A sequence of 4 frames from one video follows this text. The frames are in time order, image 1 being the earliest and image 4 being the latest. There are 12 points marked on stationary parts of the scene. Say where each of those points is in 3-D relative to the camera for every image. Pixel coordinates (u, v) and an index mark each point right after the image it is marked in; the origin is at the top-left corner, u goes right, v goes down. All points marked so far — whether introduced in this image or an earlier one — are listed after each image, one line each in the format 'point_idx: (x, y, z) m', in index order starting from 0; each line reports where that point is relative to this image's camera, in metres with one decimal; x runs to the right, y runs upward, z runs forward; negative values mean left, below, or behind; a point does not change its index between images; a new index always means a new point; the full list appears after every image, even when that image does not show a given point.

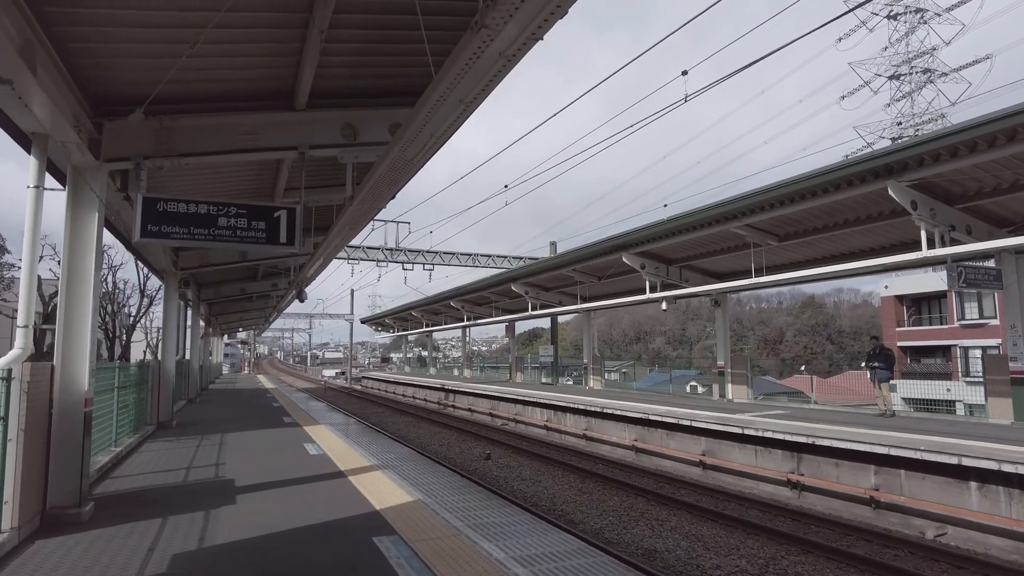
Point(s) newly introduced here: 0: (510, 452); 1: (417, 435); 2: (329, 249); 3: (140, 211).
0: (-0.1, -4.0, +14.7) m
1: (-2.8, -4.3, +17.5) m
2: (-3.3, +0.7, +11.0) m
3: (-3.2, +0.7, +5.1) m
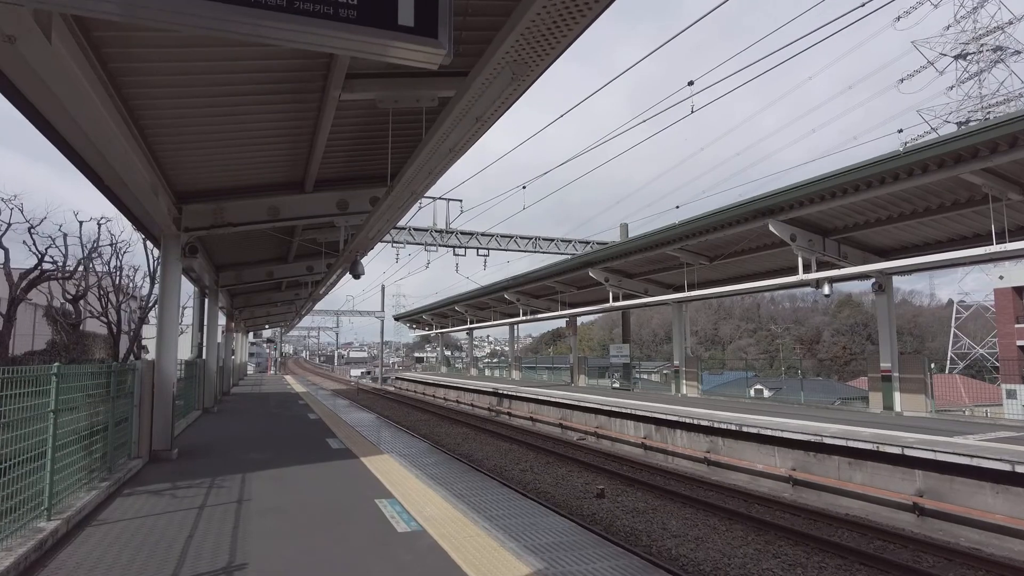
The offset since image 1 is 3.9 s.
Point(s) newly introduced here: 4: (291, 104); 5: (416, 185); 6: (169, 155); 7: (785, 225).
0: (+2.0, -3.6, +11.1) m
1: (-0.6, -3.9, +14.0) m
2: (-1.4, +1.1, +7.5) m
3: (-1.4, +1.1, +1.6) m
4: (-2.4, +2.0, +6.6) m
5: (-1.1, +1.2, +7.0) m
6: (-4.2, +1.6, +7.4) m
7: (+5.4, +1.2, +11.9) m
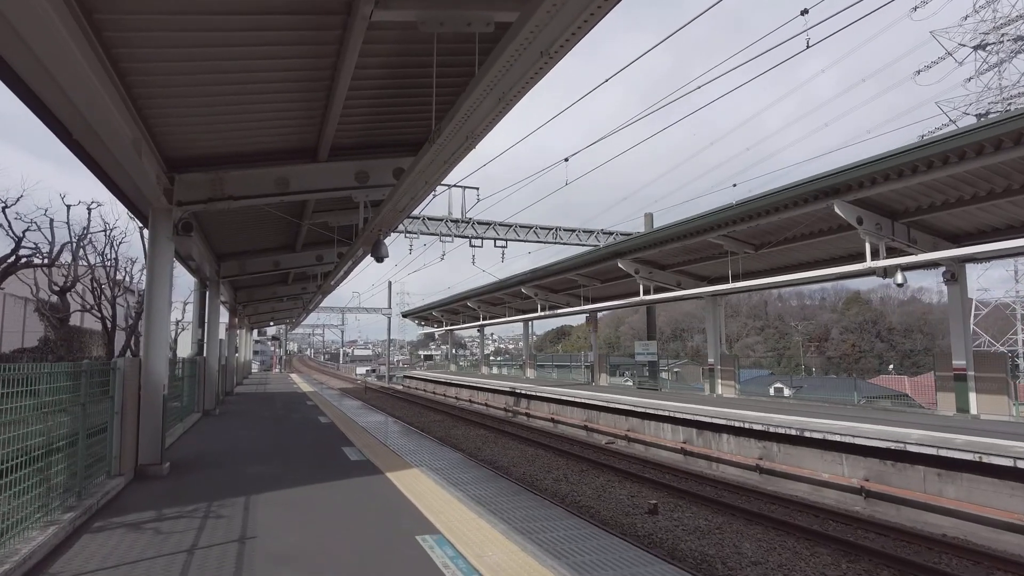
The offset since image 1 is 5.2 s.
0: (+2.6, -3.4, +9.9) m
1: (0.0, -3.7, +12.8) m
2: (-0.8, +1.3, +6.2) m
3: (-0.9, +1.2, +0.4) m
4: (-1.8, +2.2, +5.4) m
5: (-0.5, +1.4, +5.7) m
6: (-3.6, +1.7, +6.2) m
7: (+6.0, +1.4, +10.7) m
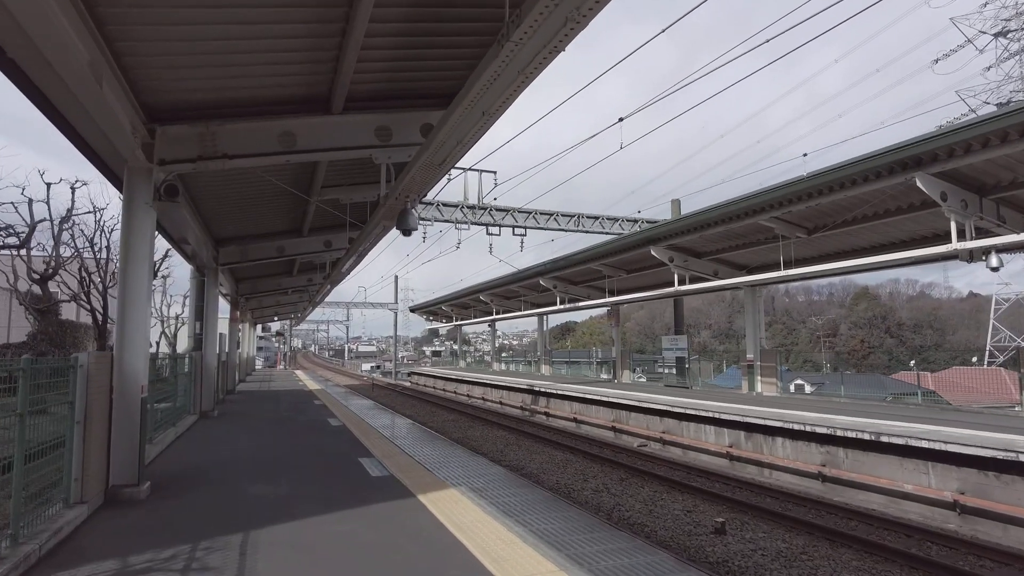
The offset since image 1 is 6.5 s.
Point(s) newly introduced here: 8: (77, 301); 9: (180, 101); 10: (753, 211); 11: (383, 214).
0: (+3.1, -3.2, +8.6) m
1: (+0.6, -3.5, +11.5) m
2: (-0.3, +1.5, +5.0) m
3: (-0.4, +1.4, -0.9) m
4: (-1.3, +2.4, +4.1) m
5: (0.0, +1.6, +4.5) m
6: (-3.1, +1.9, +4.9) m
7: (+6.5, +1.7, +9.3) m
8: (-12.7, -0.5, +17.8) m
9: (-3.2, +1.8, +5.7) m
10: (+4.9, +1.6, +12.1) m
11: (-1.7, +0.9, +7.7) m
